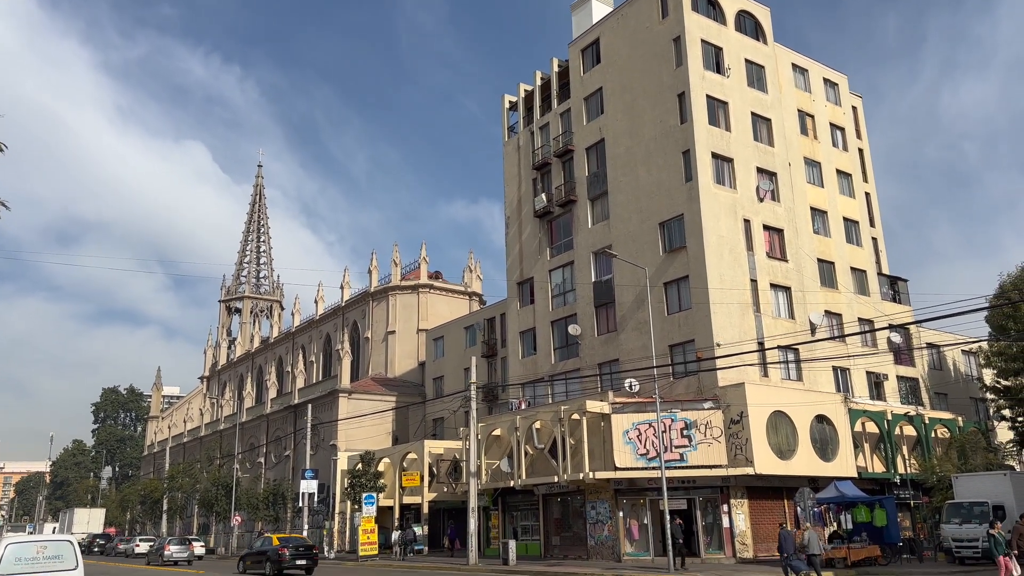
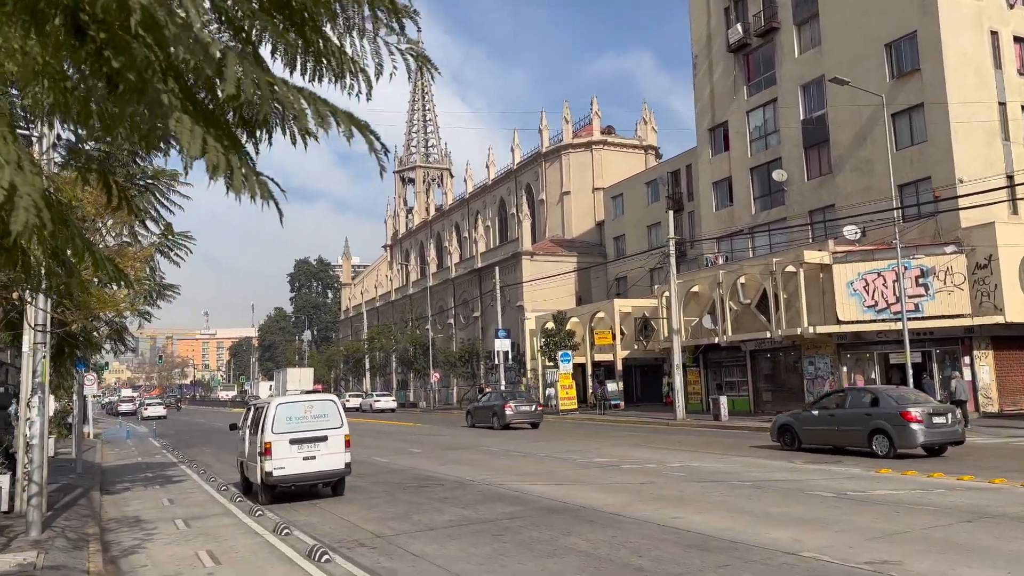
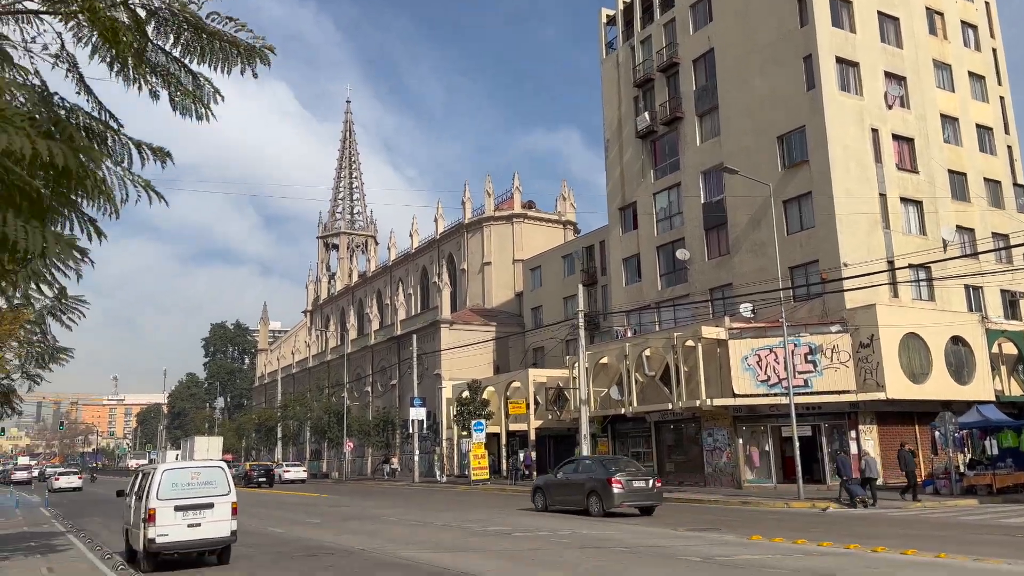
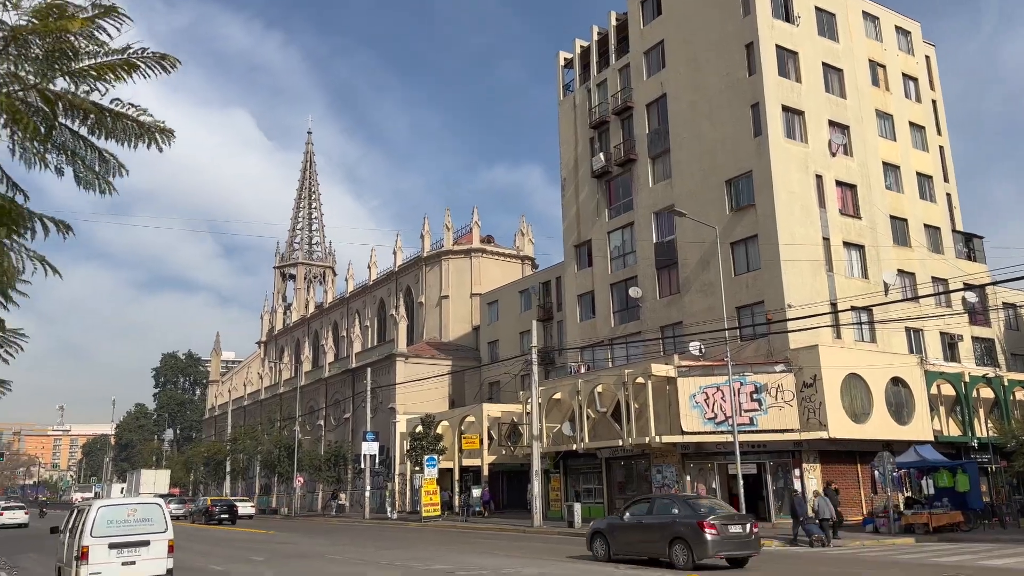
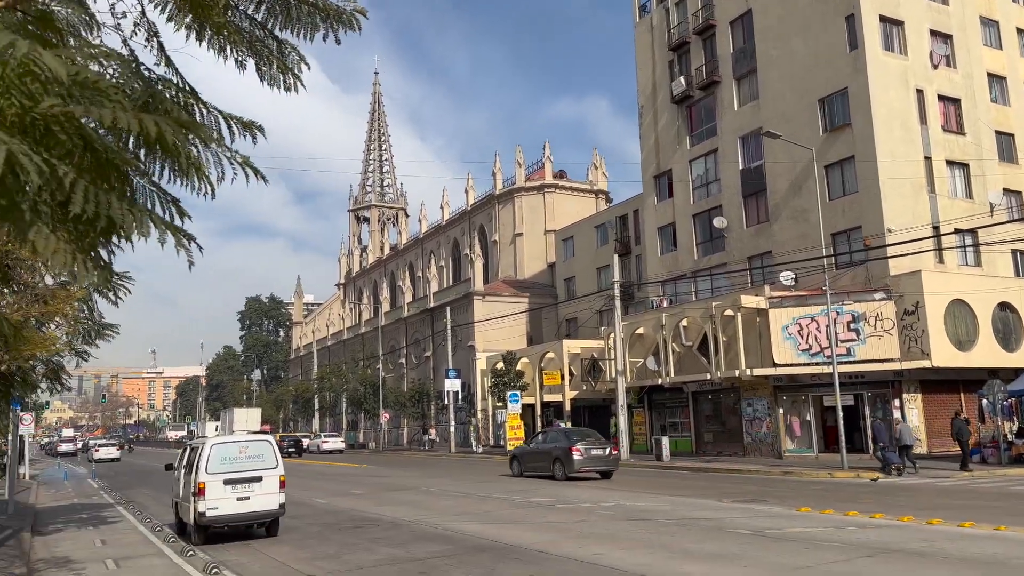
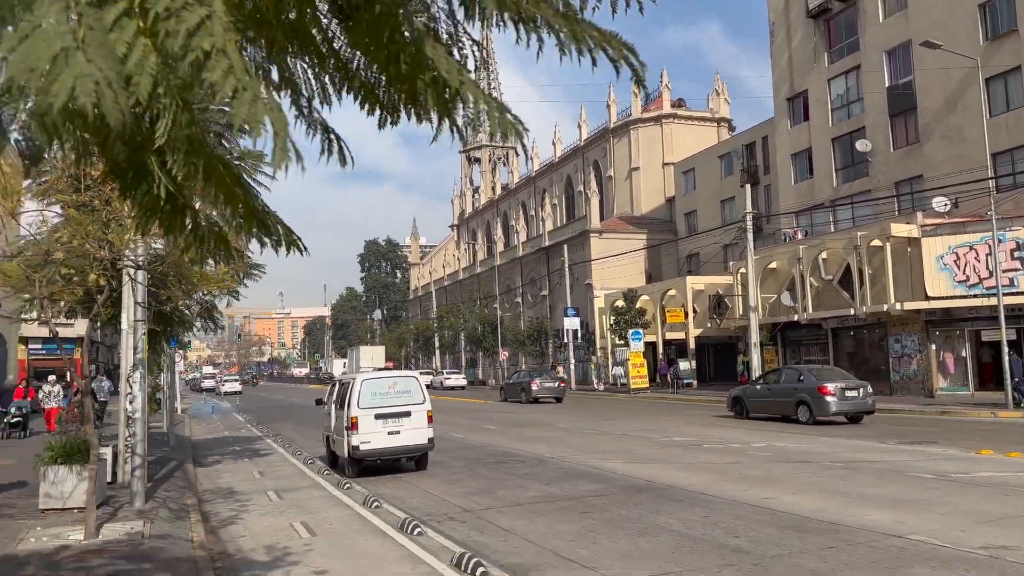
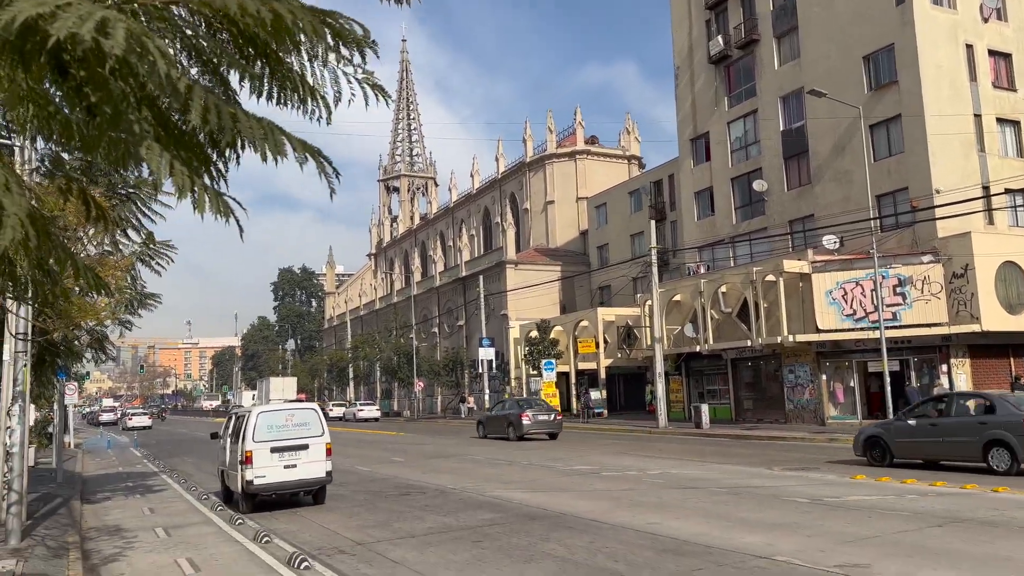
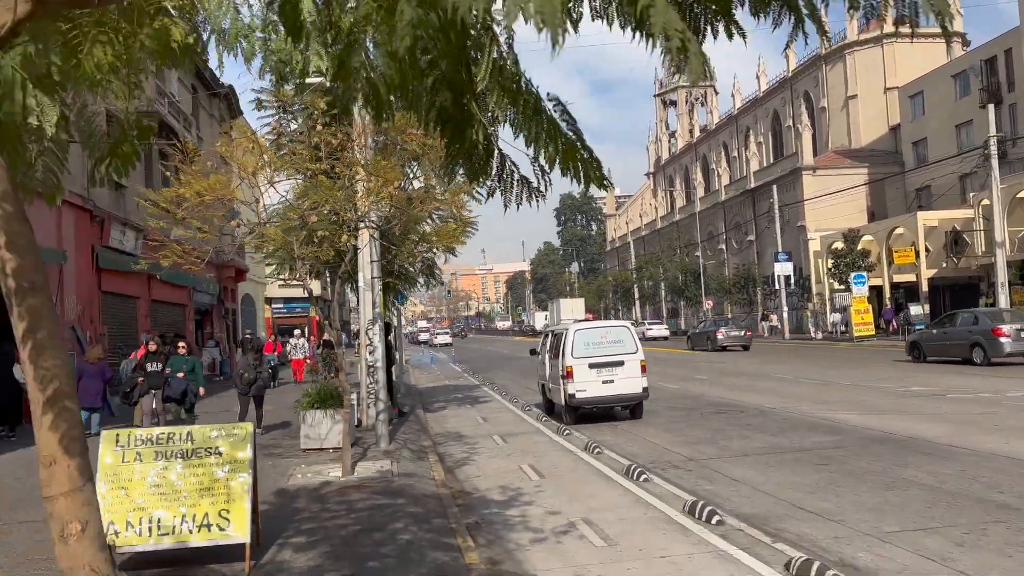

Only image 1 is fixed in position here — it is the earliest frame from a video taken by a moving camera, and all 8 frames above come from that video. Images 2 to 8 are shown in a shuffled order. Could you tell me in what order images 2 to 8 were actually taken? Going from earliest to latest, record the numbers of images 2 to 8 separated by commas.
4, 3, 5, 7, 2, 6, 8
